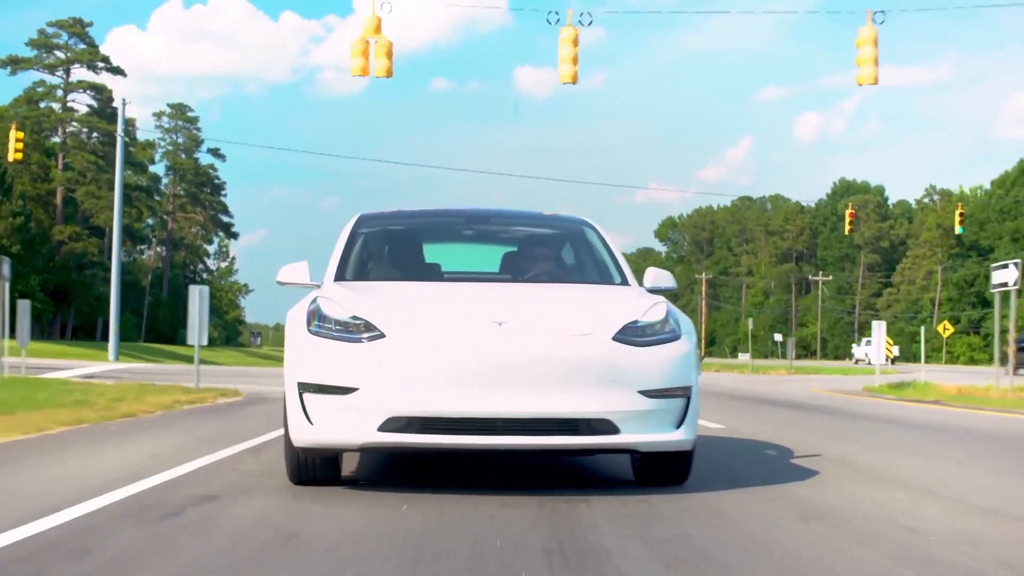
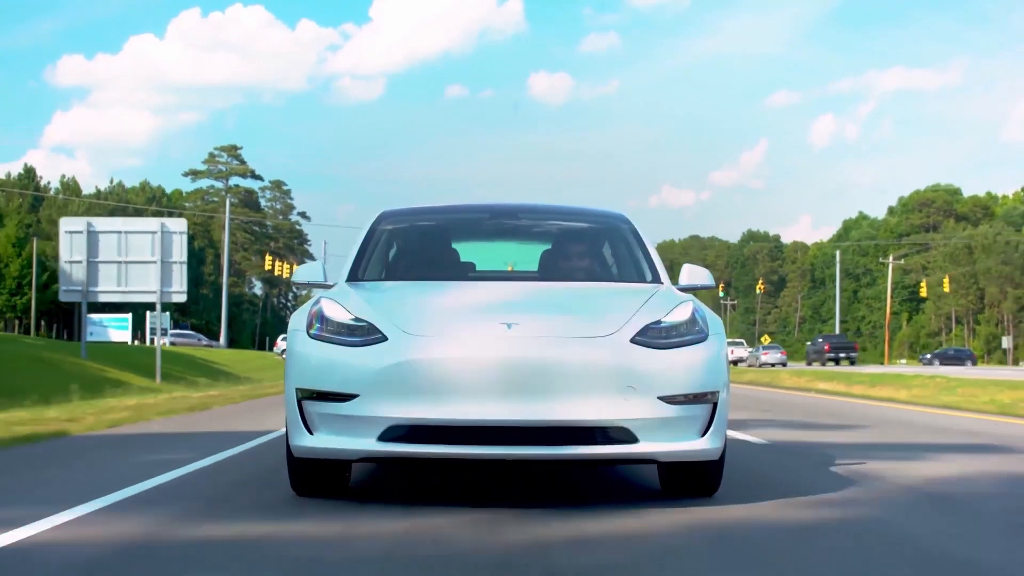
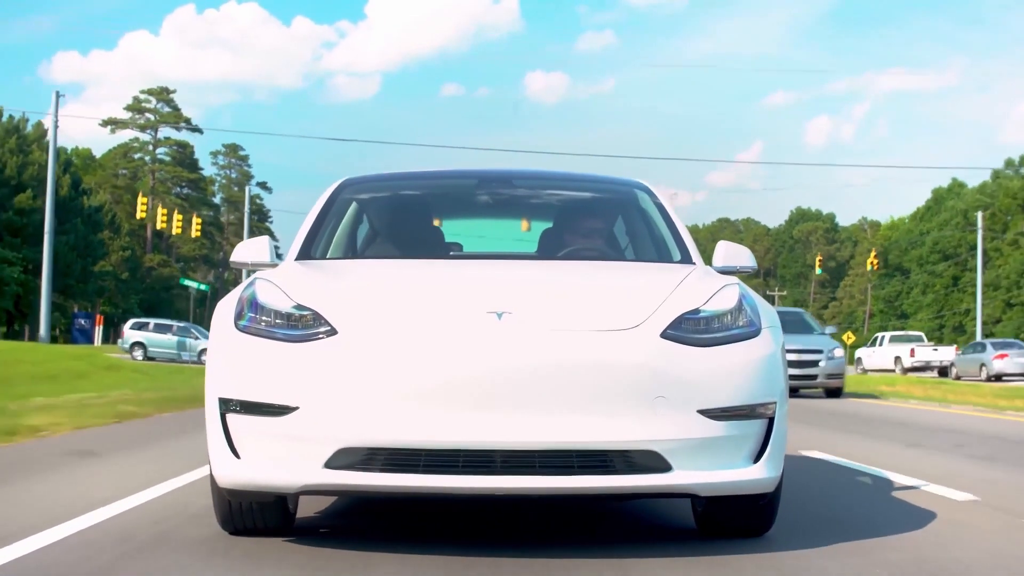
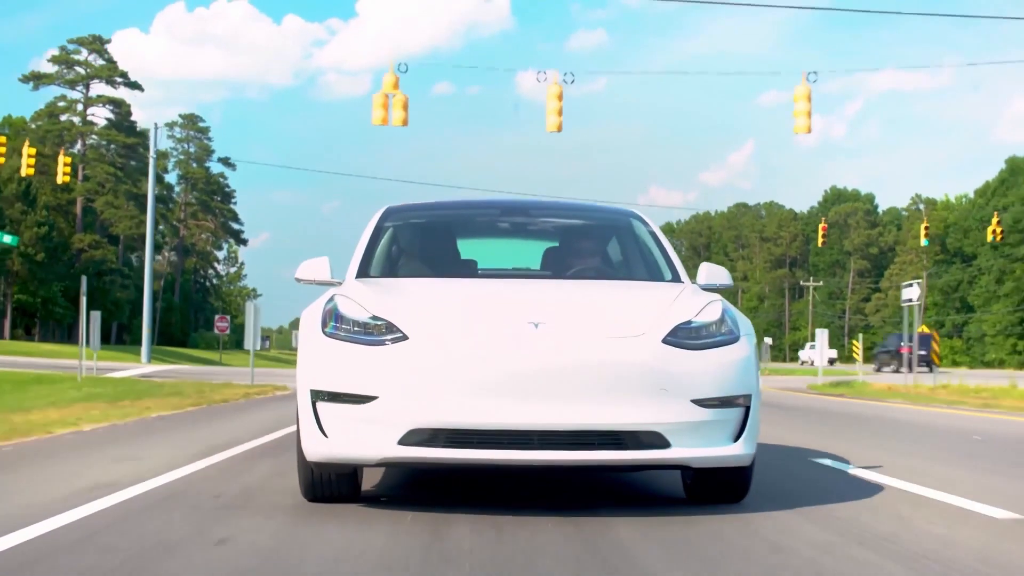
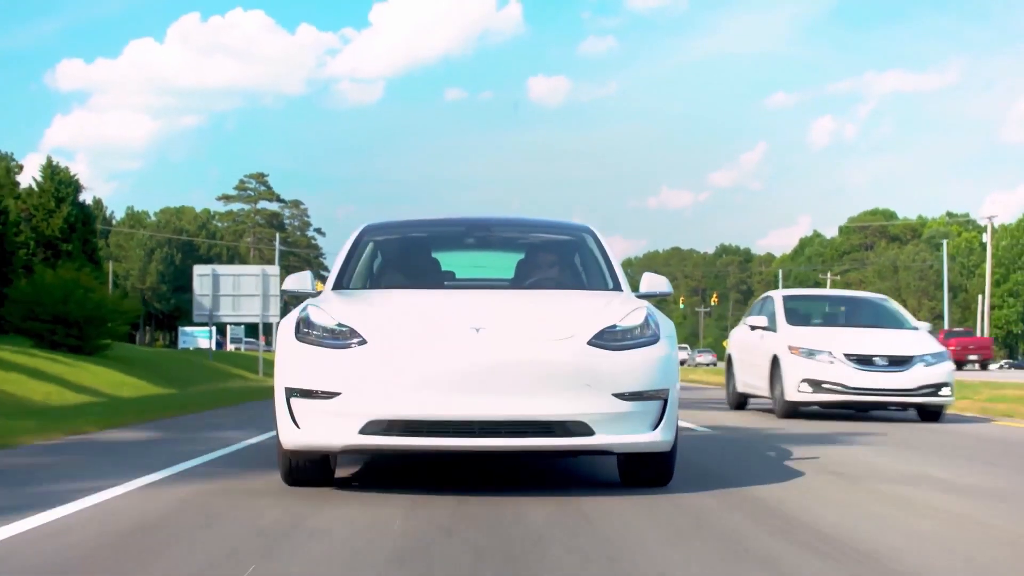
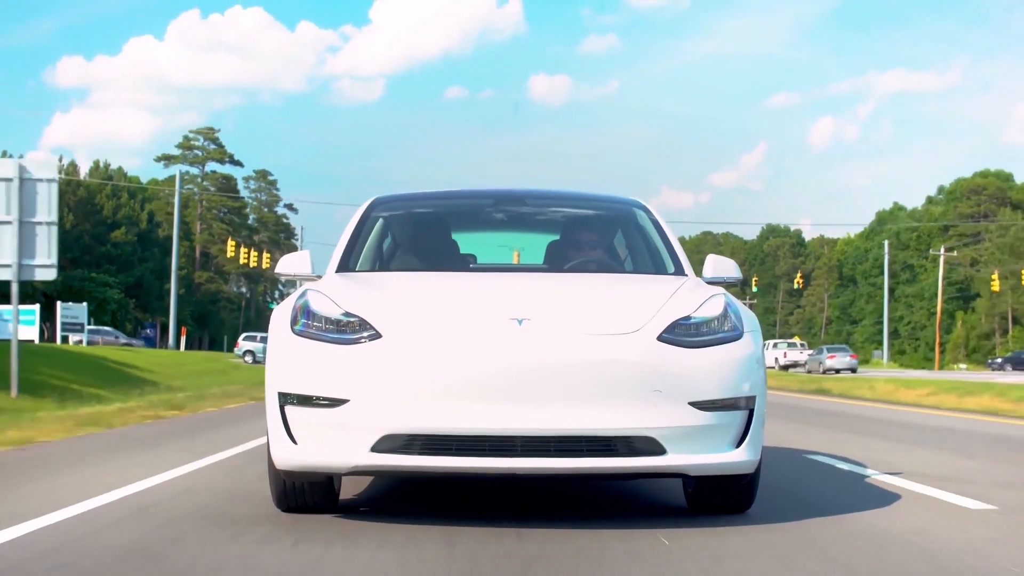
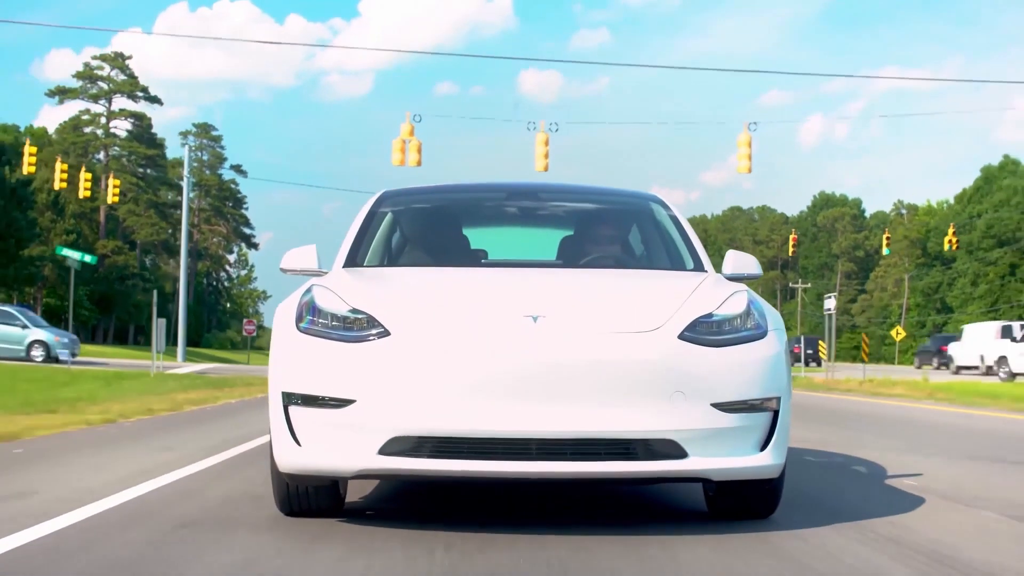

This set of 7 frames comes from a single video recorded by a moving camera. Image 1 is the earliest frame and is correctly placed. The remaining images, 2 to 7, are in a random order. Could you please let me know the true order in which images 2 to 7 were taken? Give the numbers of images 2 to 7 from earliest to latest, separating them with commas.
4, 7, 3, 6, 2, 5
